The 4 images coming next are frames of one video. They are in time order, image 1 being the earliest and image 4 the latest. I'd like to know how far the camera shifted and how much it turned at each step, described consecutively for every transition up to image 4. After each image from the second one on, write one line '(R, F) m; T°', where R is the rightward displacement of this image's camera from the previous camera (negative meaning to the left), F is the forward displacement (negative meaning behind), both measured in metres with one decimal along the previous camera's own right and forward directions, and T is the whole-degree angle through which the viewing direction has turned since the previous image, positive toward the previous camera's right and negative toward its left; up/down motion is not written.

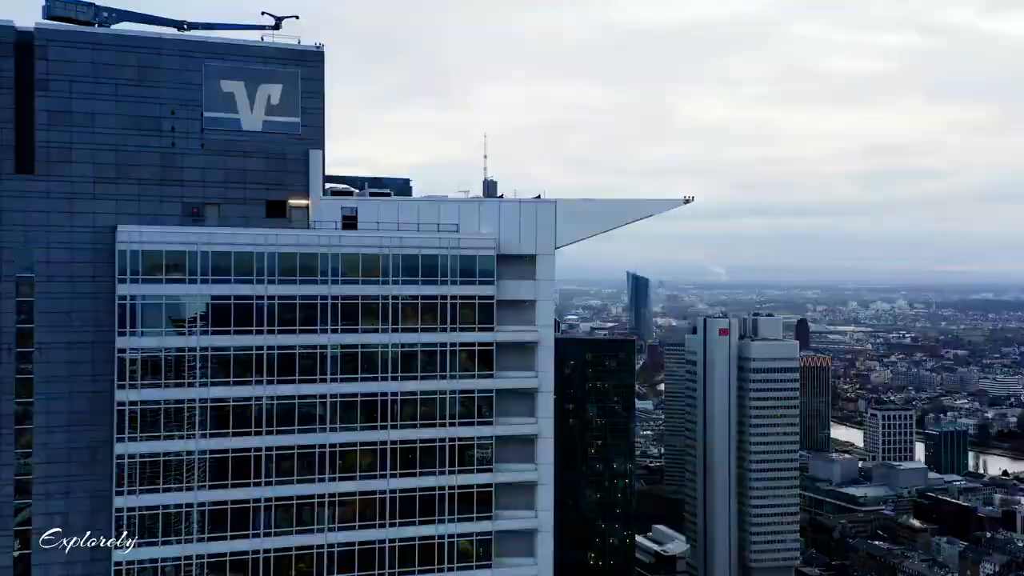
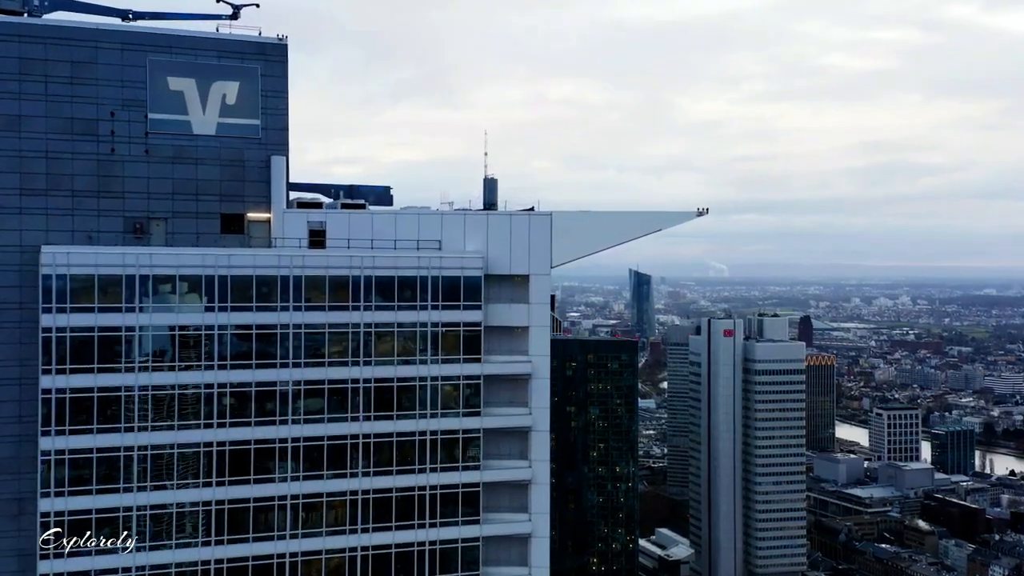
(+0.7, +3.9) m; 0°
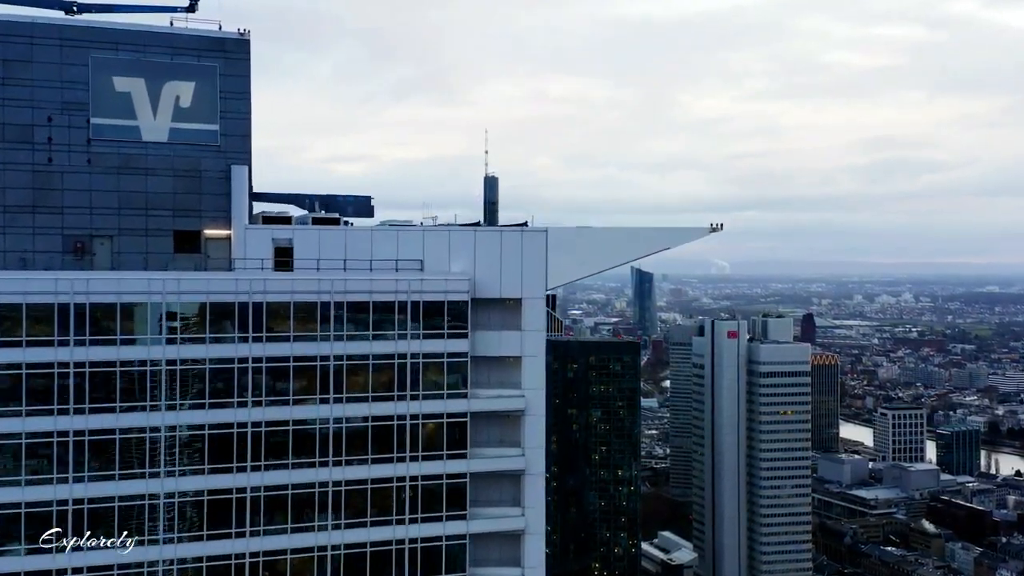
(+0.5, +3.2) m; 0°
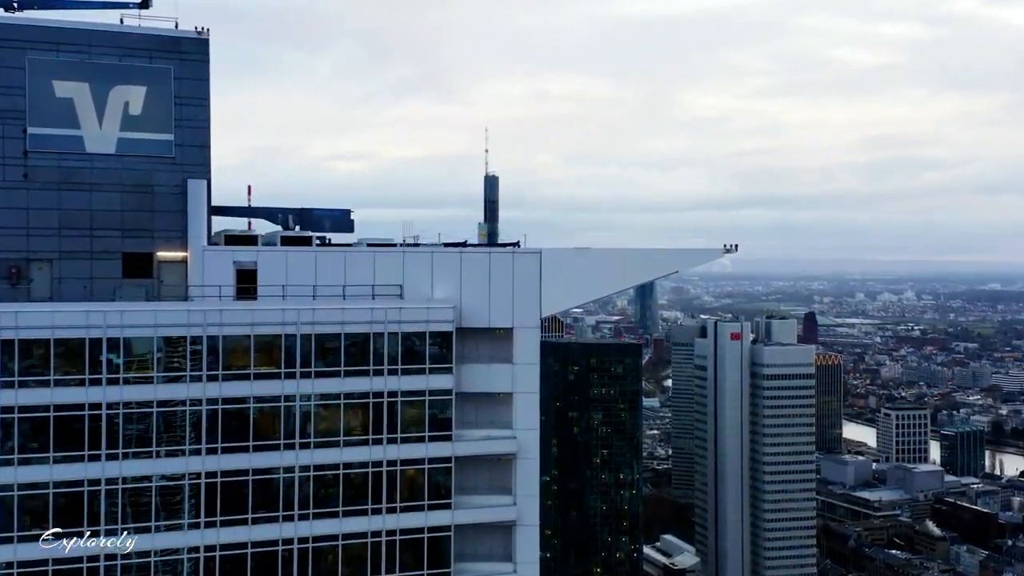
(+0.5, +2.7) m; 0°
